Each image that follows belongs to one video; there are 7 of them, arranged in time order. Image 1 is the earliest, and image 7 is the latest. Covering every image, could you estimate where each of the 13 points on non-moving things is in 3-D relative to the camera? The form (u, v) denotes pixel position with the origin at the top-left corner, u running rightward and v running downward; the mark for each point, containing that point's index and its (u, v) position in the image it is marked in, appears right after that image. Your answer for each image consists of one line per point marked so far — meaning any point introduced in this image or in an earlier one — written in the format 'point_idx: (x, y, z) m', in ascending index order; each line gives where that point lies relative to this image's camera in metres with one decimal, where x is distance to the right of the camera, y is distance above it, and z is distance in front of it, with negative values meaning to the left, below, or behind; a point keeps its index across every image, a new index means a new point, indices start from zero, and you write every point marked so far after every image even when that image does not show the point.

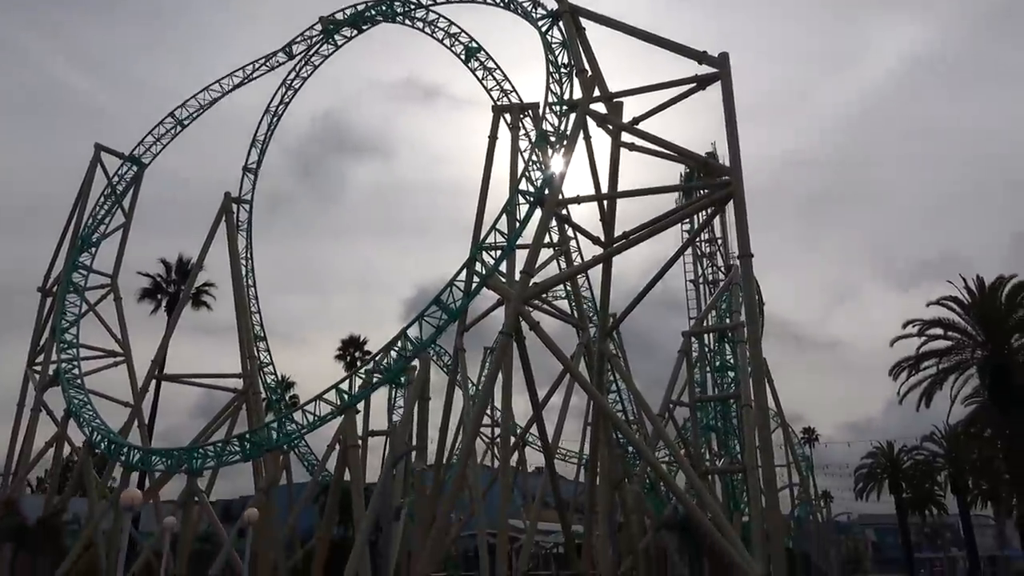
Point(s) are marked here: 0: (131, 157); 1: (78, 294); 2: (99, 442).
0: (-9.5, +3.3, +19.0) m
1: (-10.6, -0.1, +18.6) m
2: (-10.1, -3.8, +18.5) m
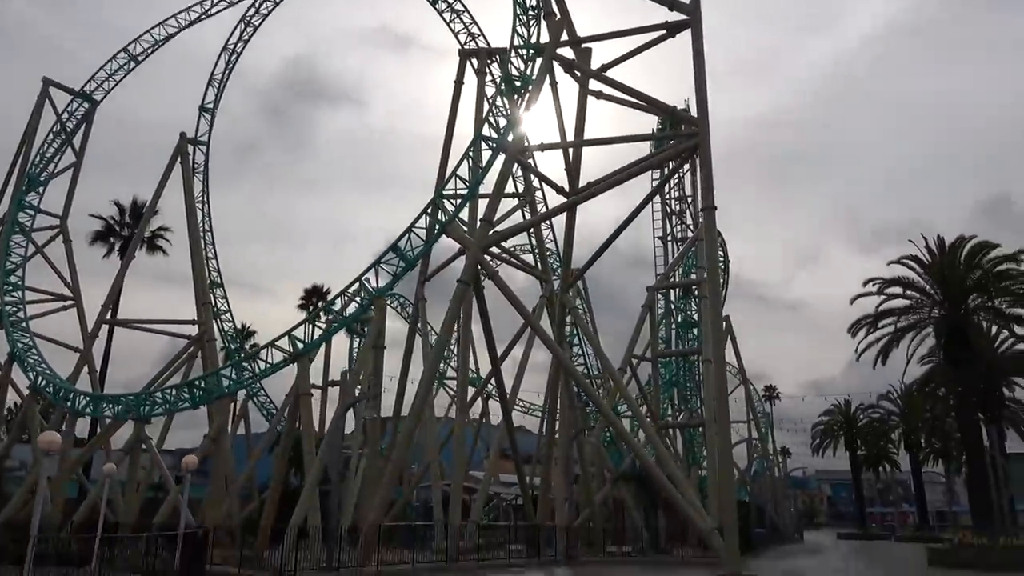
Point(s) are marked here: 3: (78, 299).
0: (-10.2, +4.6, +18.2) m
1: (-11.4, +1.3, +17.9) m
2: (-11.0, -2.4, +18.1) m
3: (-10.3, -0.3, +18.3) m
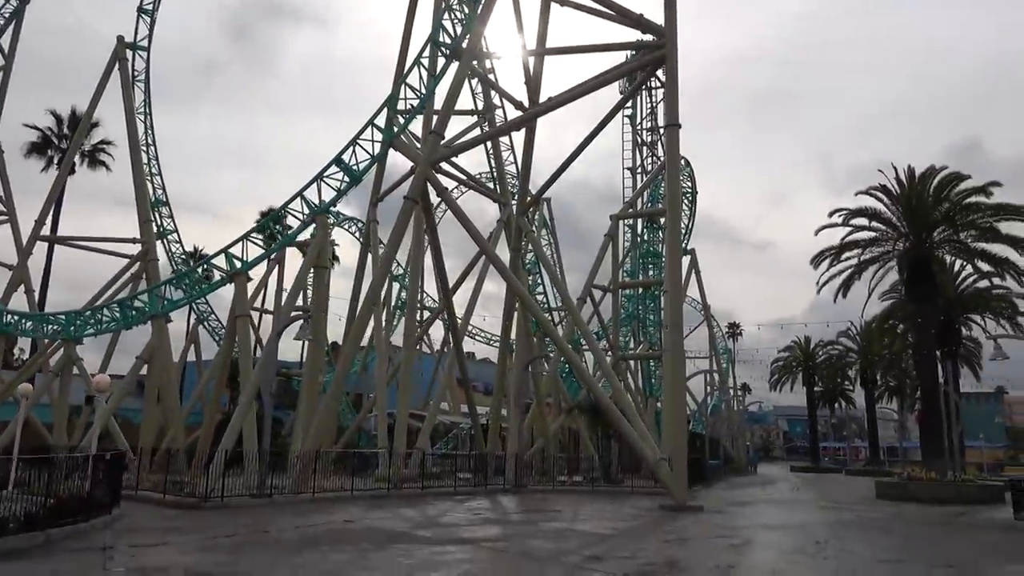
0: (-11.0, +6.5, +16.9) m
1: (-12.3, +3.1, +16.9) m
2: (-11.9, -0.5, +17.3) m
3: (-11.2, +1.6, +17.4) m
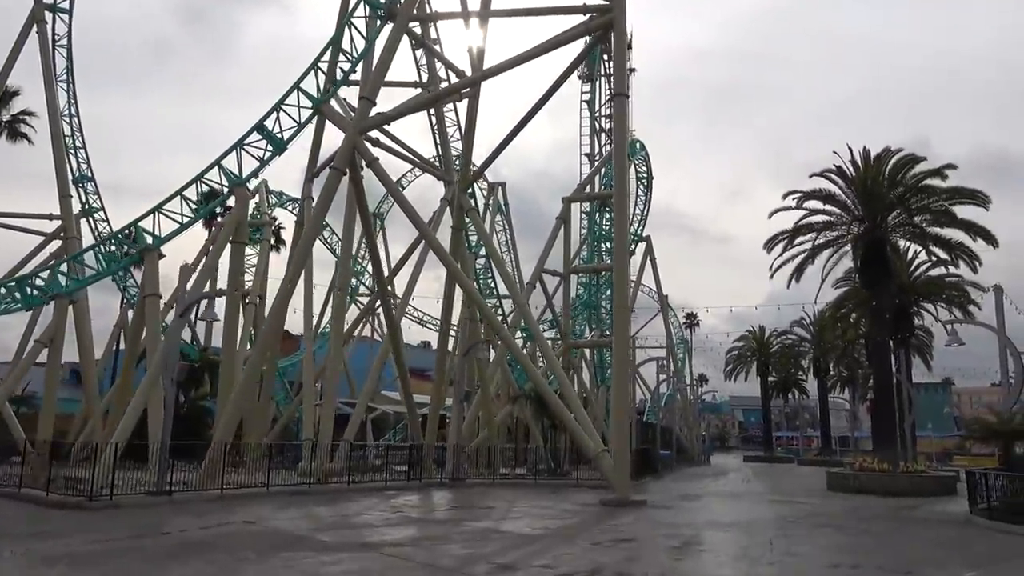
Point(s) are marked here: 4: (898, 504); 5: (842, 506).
0: (-12.0, +6.9, +15.7) m
1: (-13.3, +3.5, +15.6) m
2: (-13.0, -0.1, +16.2) m
3: (-12.3, +2.0, +16.3) m
4: (+6.9, -3.9, +13.8) m
5: (+5.8, -3.8, +13.4) m
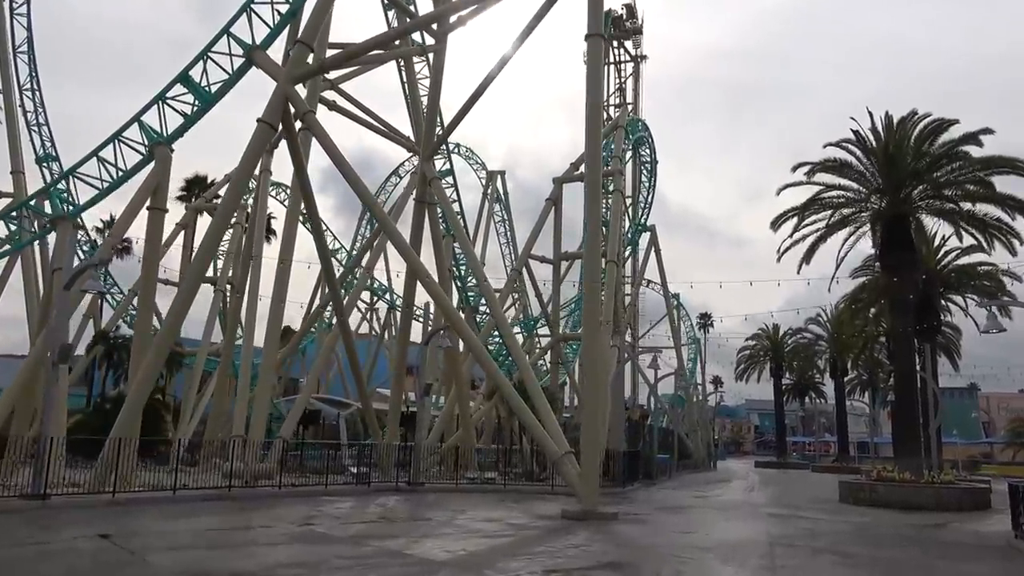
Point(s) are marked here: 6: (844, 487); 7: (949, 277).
0: (-12.1, +7.2, +14.9) m
1: (-13.4, +3.9, +14.9) m
2: (-13.1, +0.2, +15.4) m
3: (-12.4, +2.3, +15.5) m
4: (+6.7, -3.7, +12.5) m
5: (+5.5, -3.7, +12.2) m
6: (+7.4, -4.3, +16.5) m
7: (+11.3, +0.3, +19.8) m
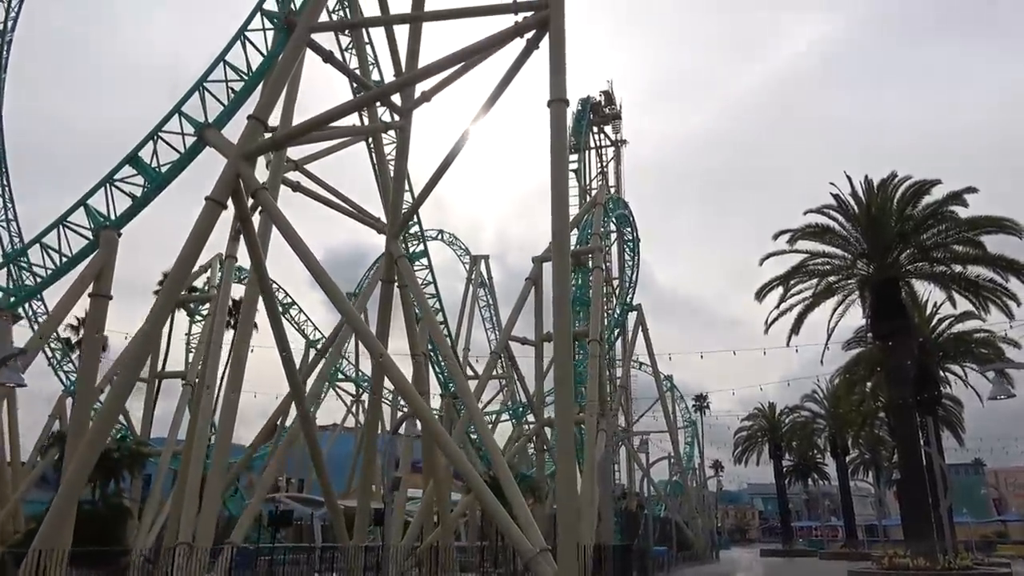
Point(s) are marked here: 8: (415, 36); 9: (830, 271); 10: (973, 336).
0: (-12.6, +5.2, +15.1) m
1: (-13.9, +1.8, +14.6) m
2: (-13.5, -1.8, +14.7) m
3: (-12.8, +0.3, +15.1) m
4: (+6.5, -4.8, +11.7) m
5: (+5.3, -4.8, +11.3) m
6: (+7.2, -5.8, +15.6) m
7: (+11.0, -1.5, +19.4) m
8: (-1.5, +3.8, +11.3) m
9: (+7.6, -0.1, +18.1) m
10: (+11.4, -1.4, +18.9) m
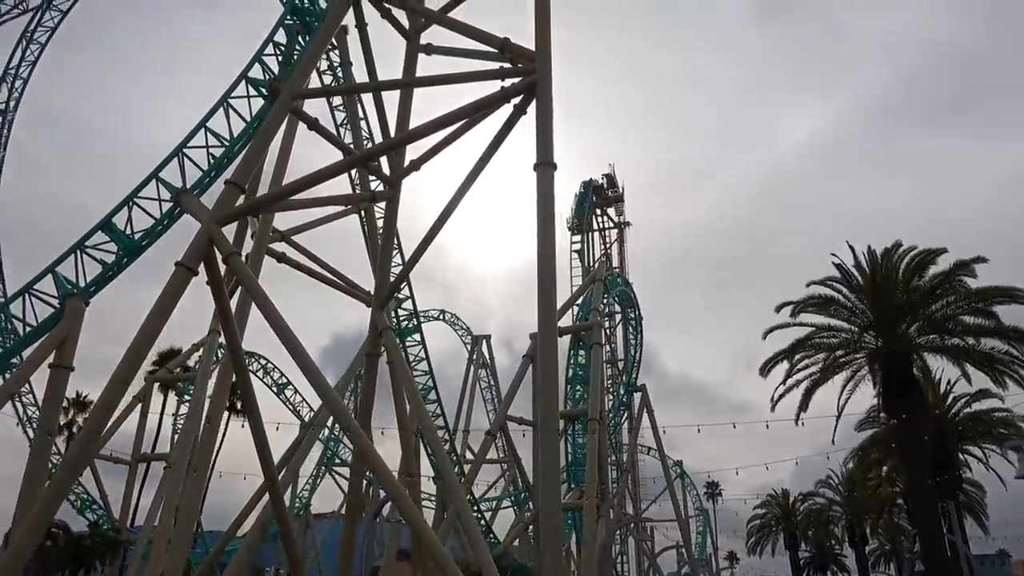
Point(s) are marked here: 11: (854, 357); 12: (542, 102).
0: (-12.6, +3.6, +15.4) m
1: (-13.9, +0.3, +14.6) m
2: (-13.5, -3.3, +14.3) m
3: (-12.8, -1.2, +14.9) m
4: (+6.5, -5.9, +10.7) m
5: (+5.3, -5.8, +10.4) m
6: (+7.2, -7.3, +14.5) m
7: (+11.0, -3.5, +18.7) m
8: (-1.6, +2.6, +11.4) m
9: (+7.6, -2.0, +17.5) m
10: (+11.4, -3.3, +18.2) m
11: (+8.1, -2.2, +17.8) m
12: (+0.4, +2.0, +8.6) m
